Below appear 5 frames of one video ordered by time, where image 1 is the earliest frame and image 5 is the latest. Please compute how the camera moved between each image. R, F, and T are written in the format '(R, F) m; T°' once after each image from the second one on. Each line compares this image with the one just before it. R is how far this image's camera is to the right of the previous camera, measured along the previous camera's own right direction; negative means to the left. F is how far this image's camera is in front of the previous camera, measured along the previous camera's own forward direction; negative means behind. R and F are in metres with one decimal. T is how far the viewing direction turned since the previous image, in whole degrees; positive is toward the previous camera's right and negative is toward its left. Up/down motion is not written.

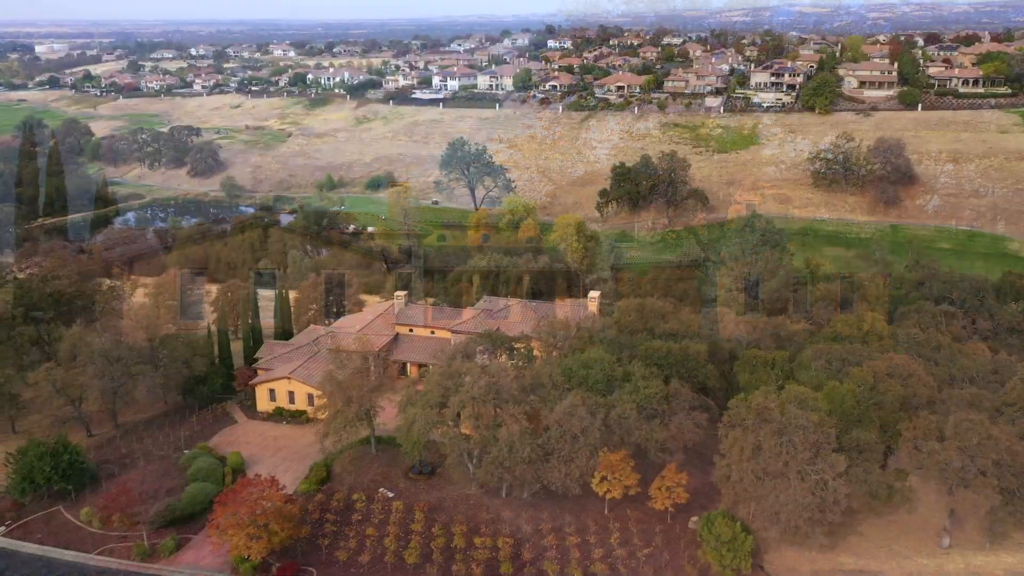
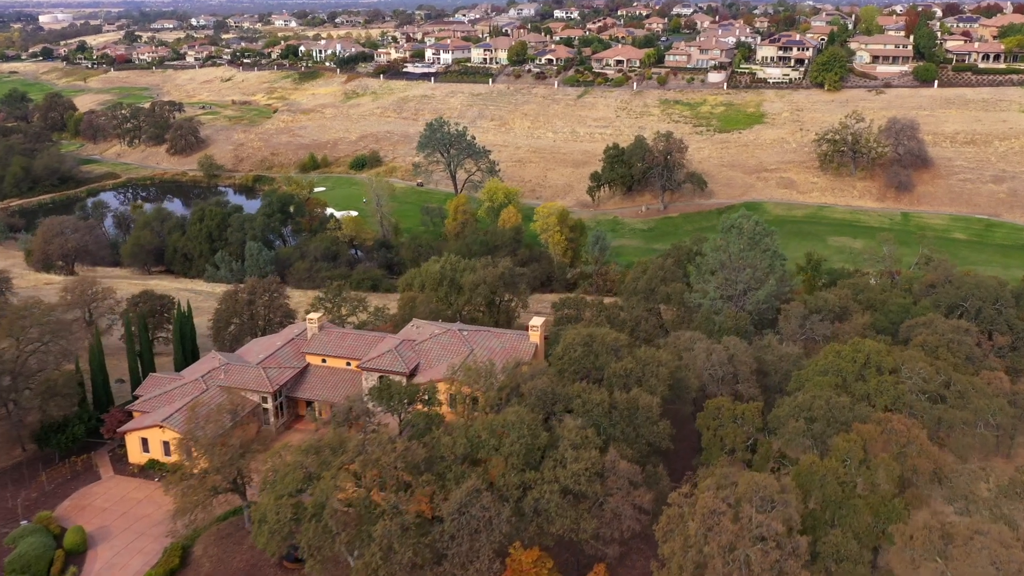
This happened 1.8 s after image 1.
(+2.0, +4.0) m; -1°
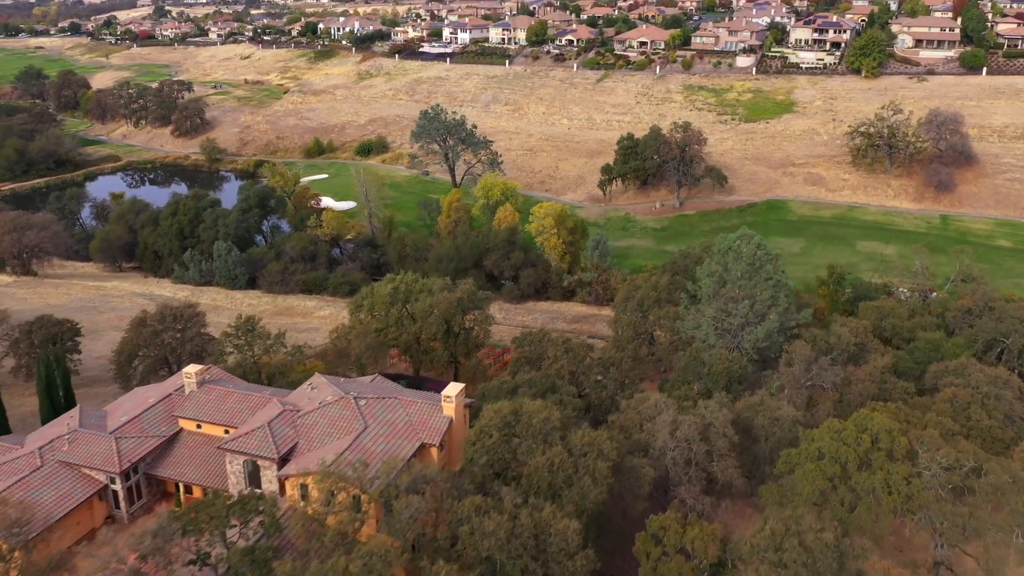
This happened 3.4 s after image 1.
(+2.4, +4.3) m; -2°
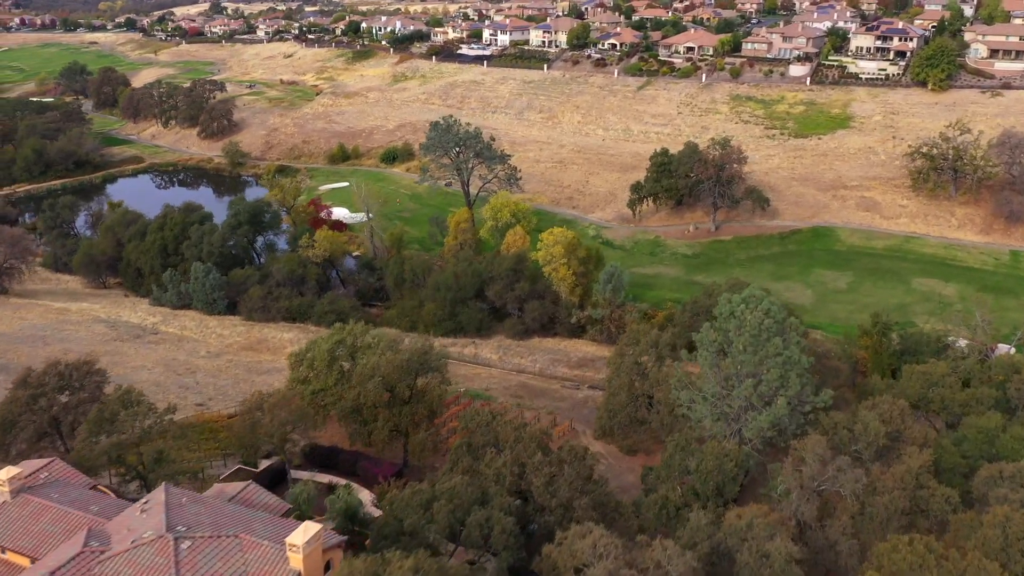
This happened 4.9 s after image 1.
(+2.5, +4.6) m; -4°
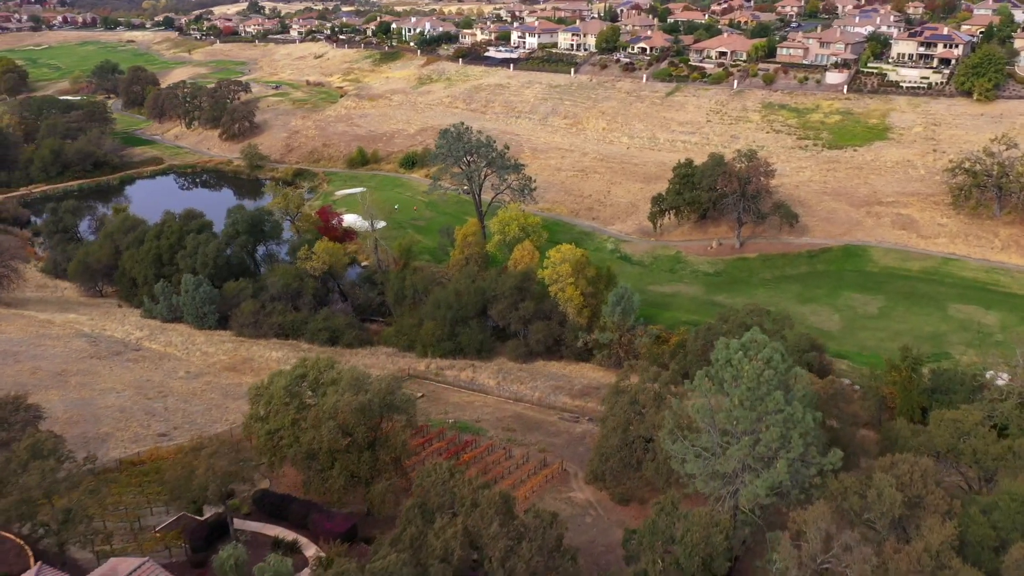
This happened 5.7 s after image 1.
(+1.5, +2.3) m; -2°
